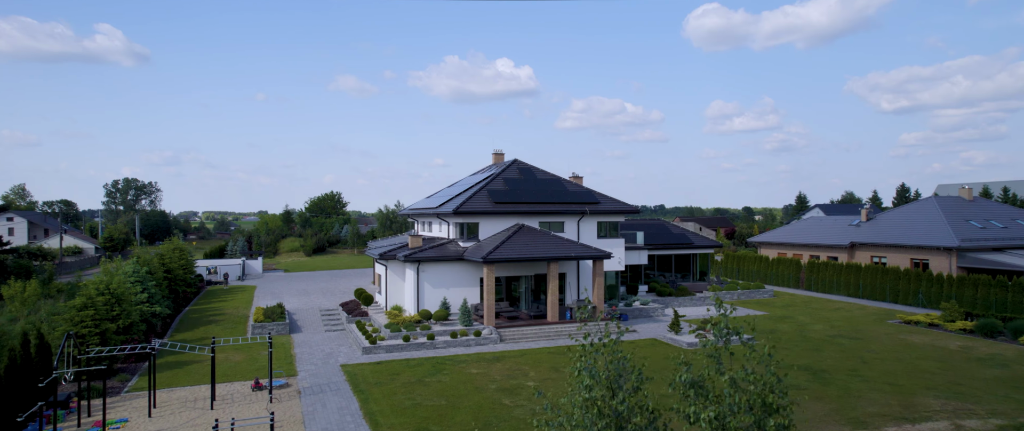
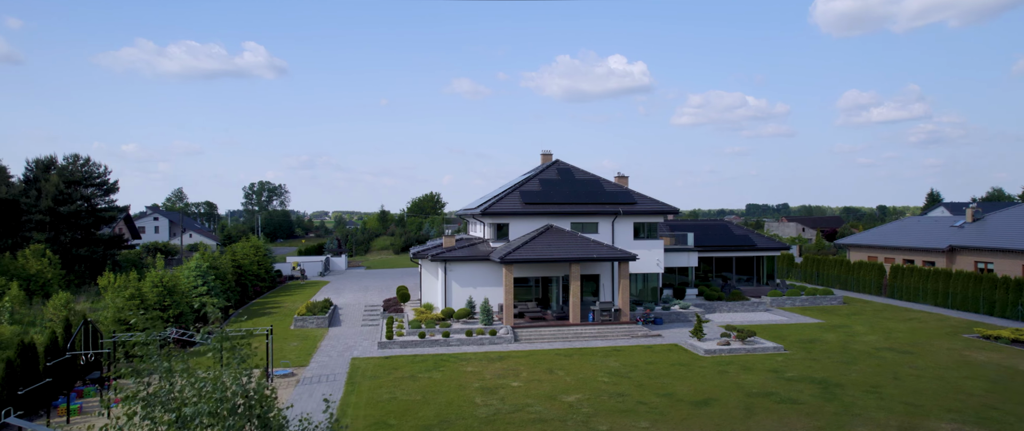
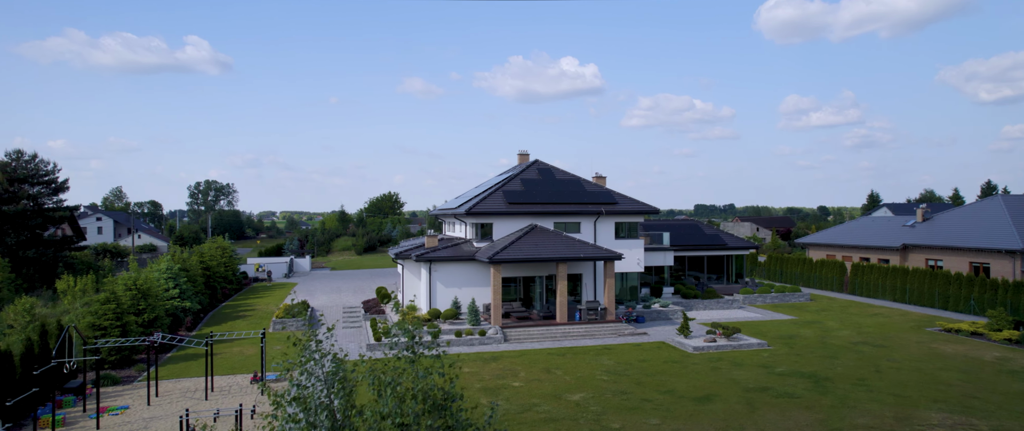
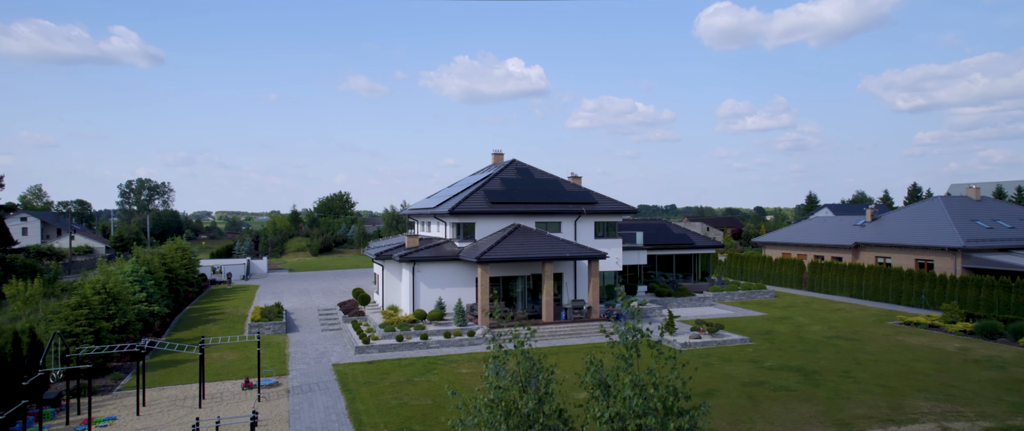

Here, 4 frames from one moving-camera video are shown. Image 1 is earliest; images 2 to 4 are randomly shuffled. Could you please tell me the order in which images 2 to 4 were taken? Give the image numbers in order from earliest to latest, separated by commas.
4, 3, 2
